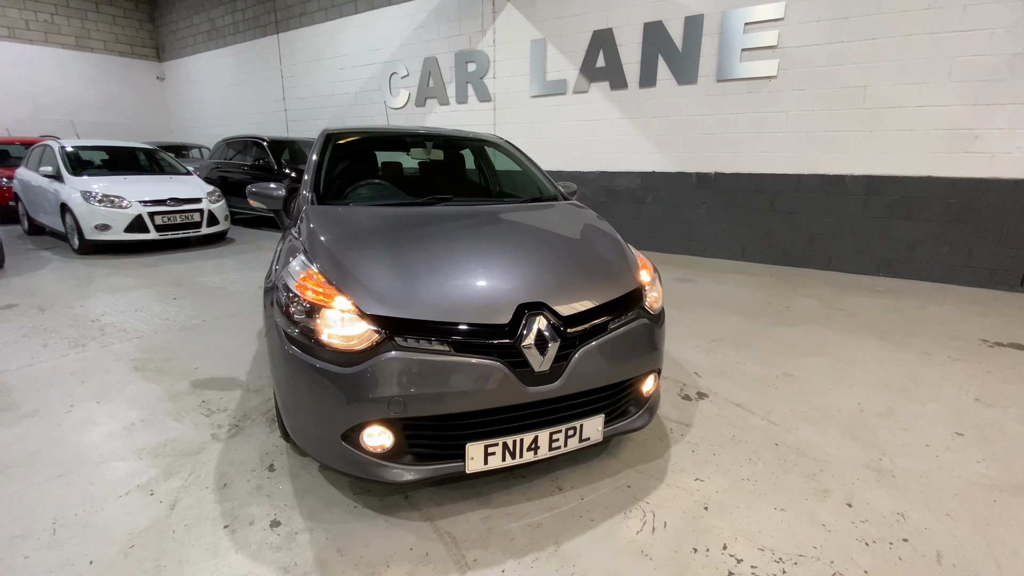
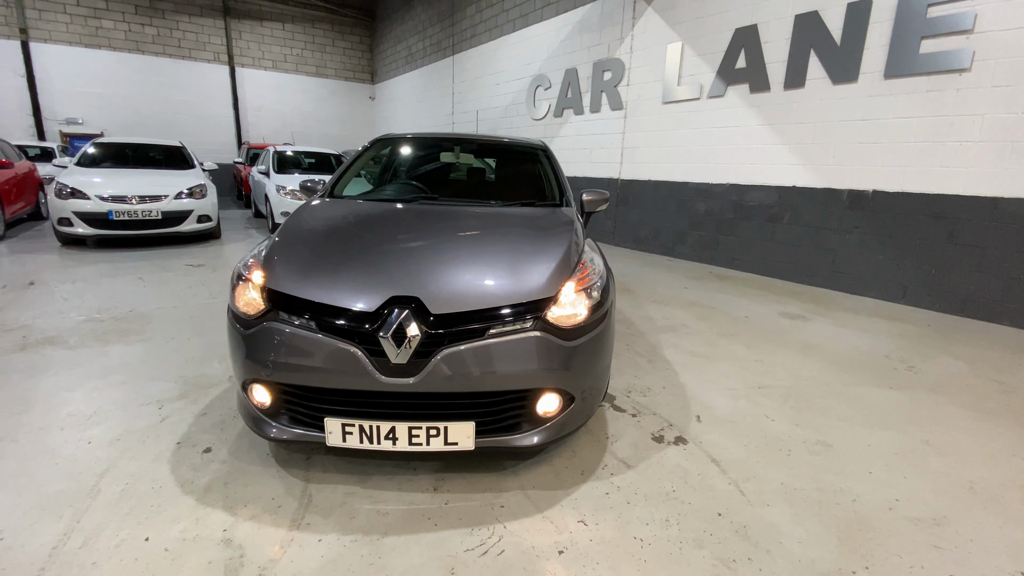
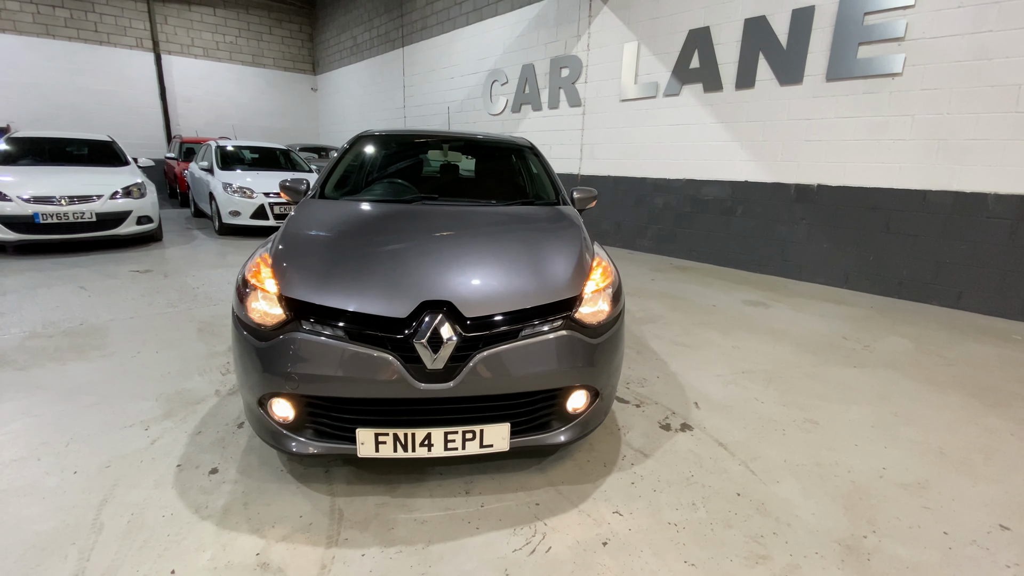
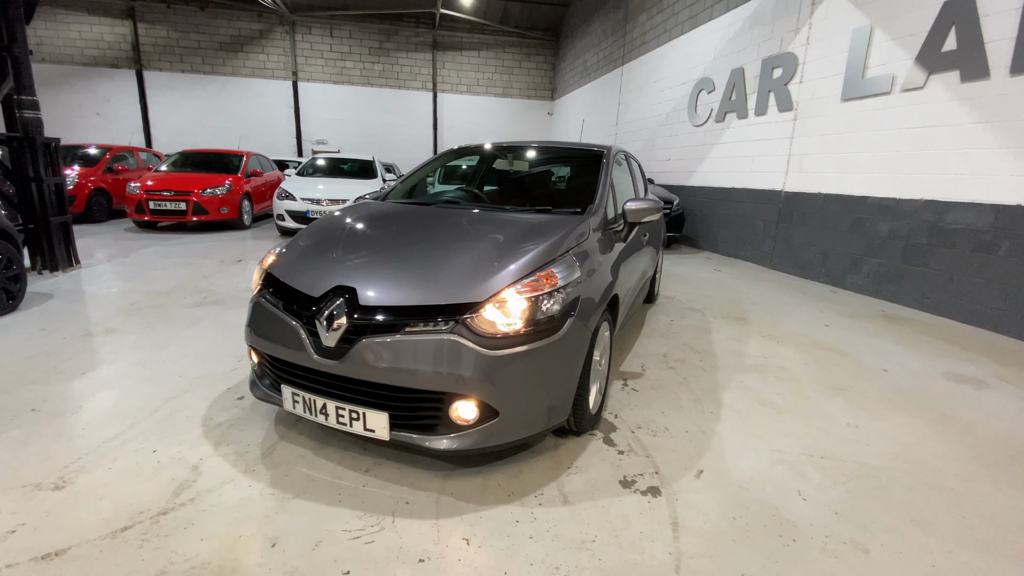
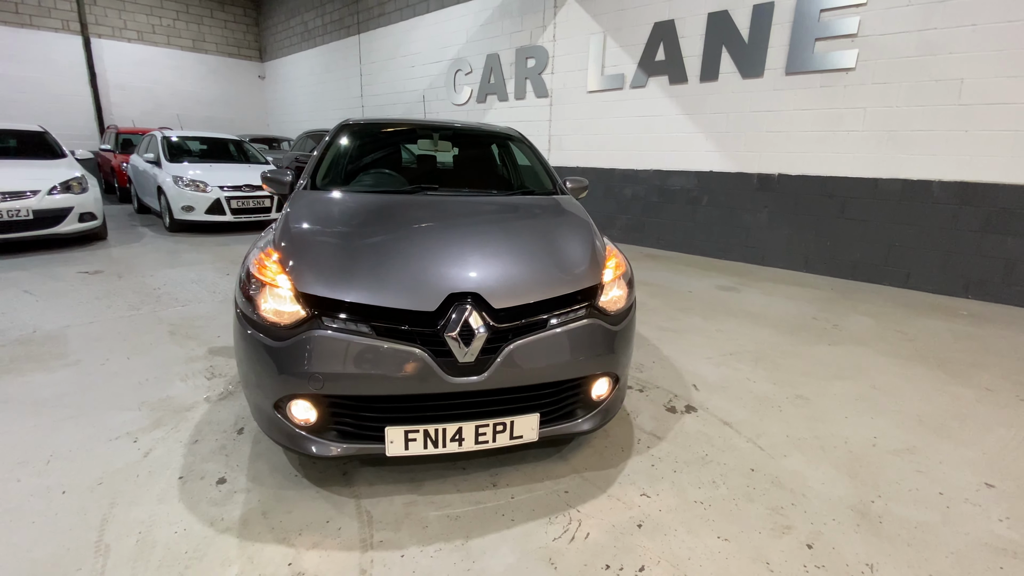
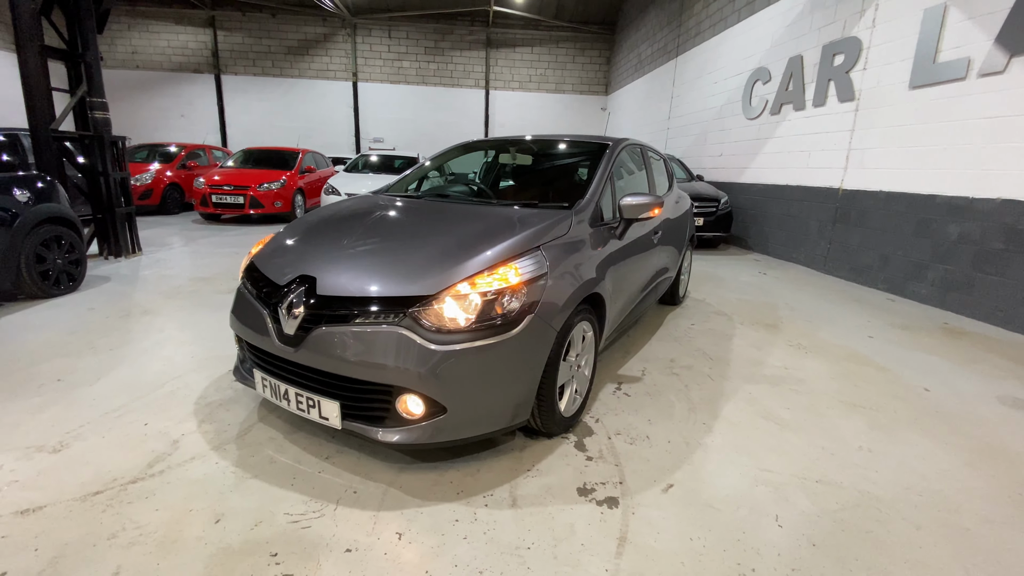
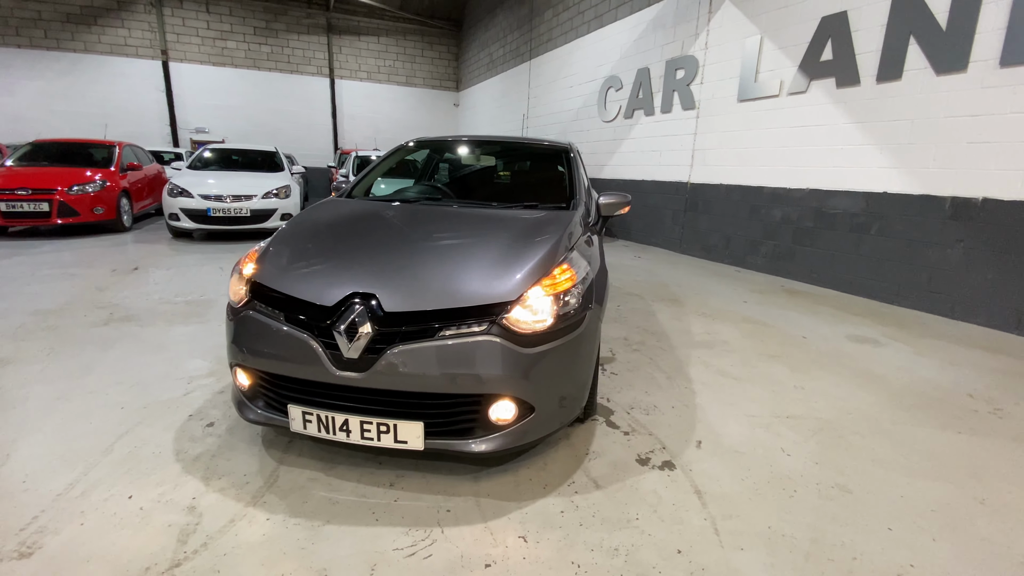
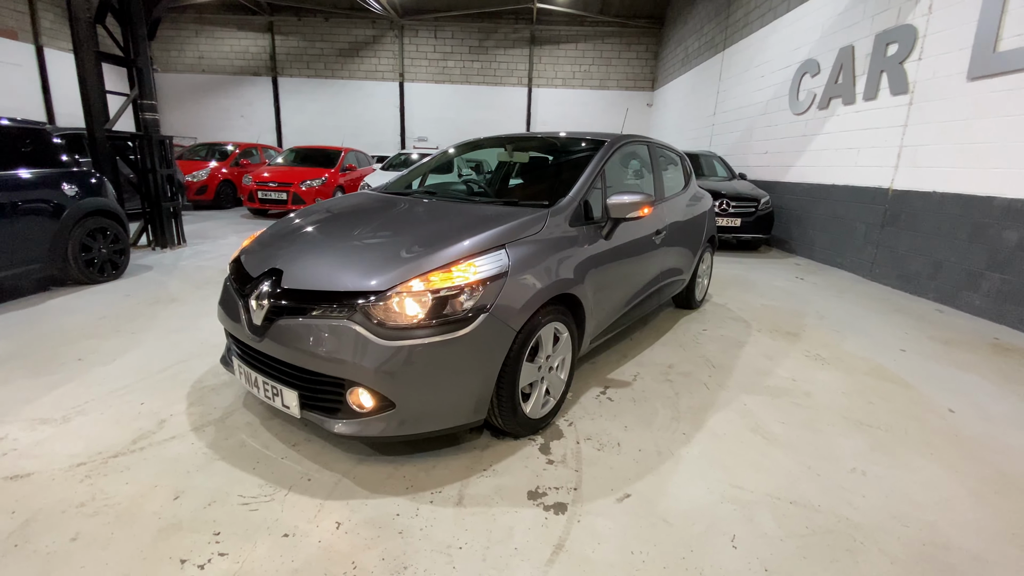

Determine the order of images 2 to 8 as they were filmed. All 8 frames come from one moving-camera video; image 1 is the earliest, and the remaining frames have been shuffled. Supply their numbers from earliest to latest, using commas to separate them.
5, 3, 2, 7, 4, 6, 8
